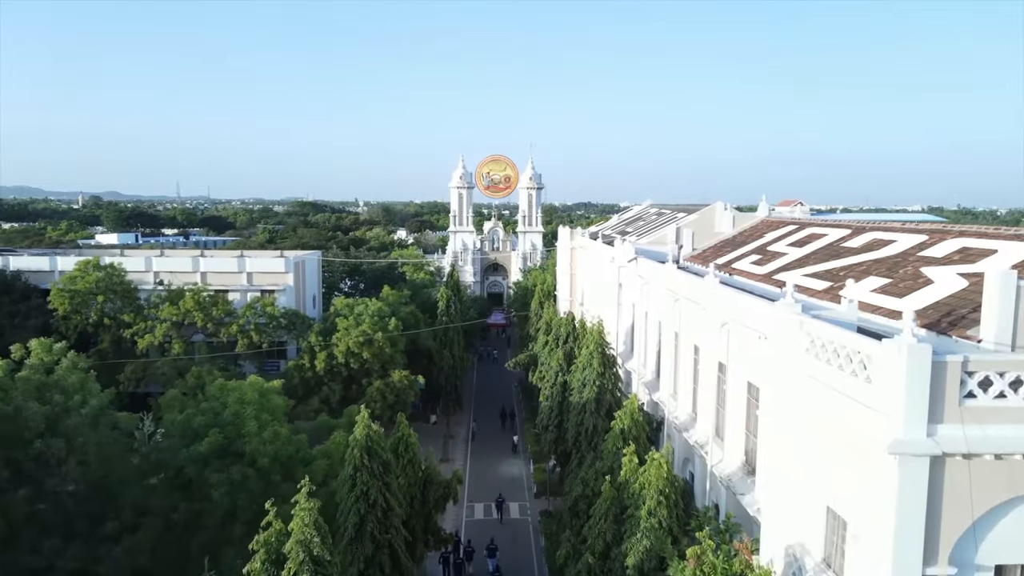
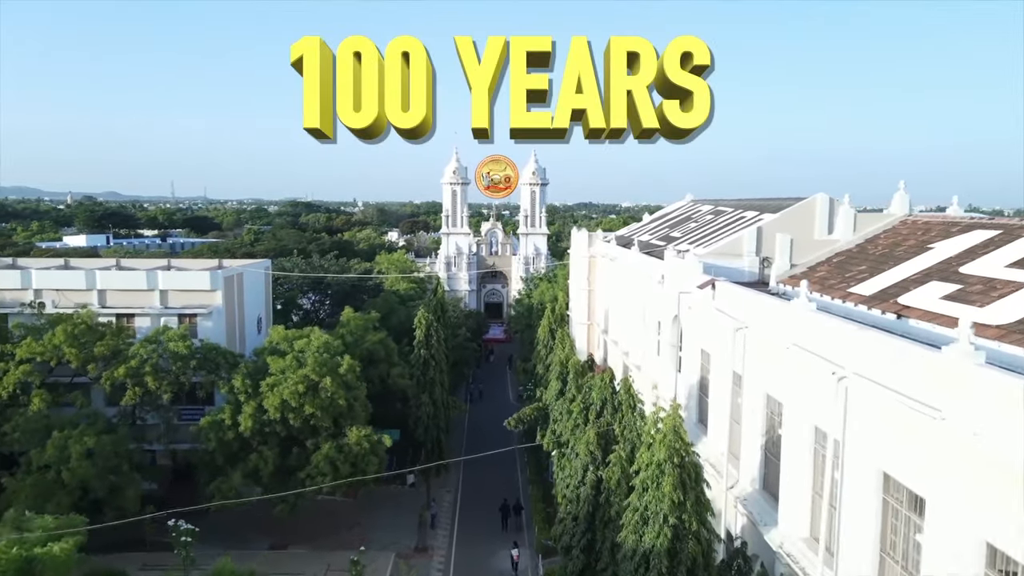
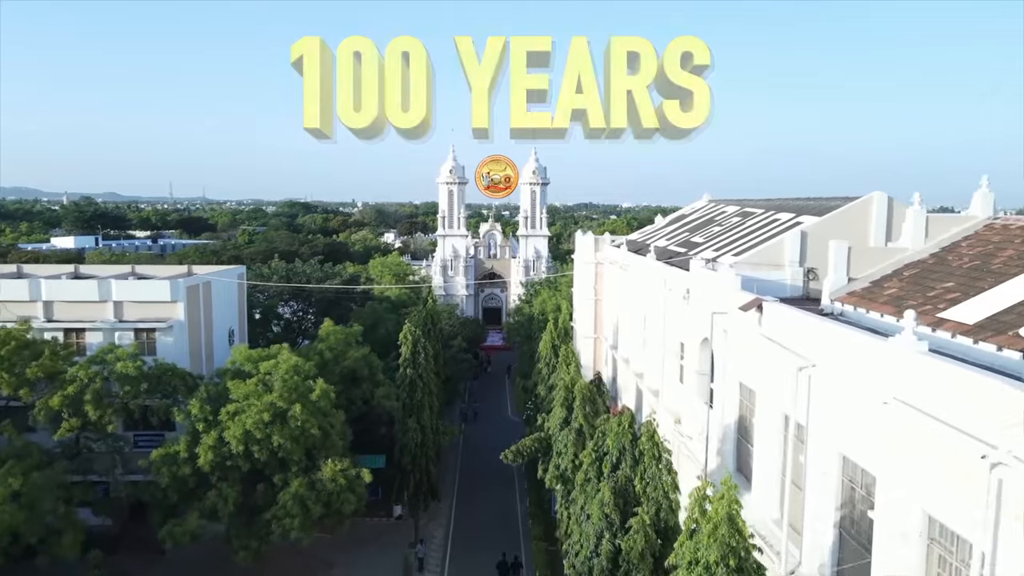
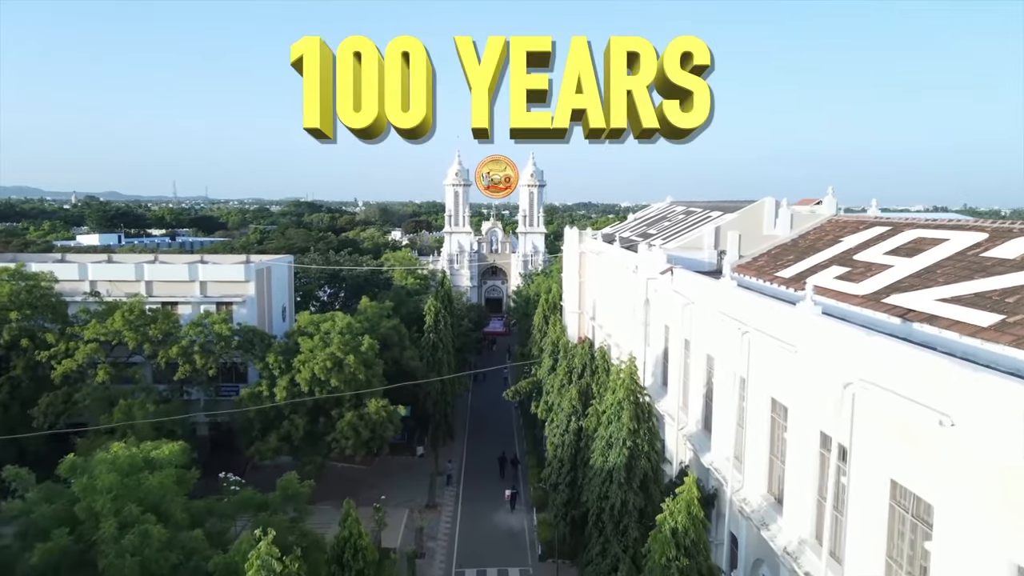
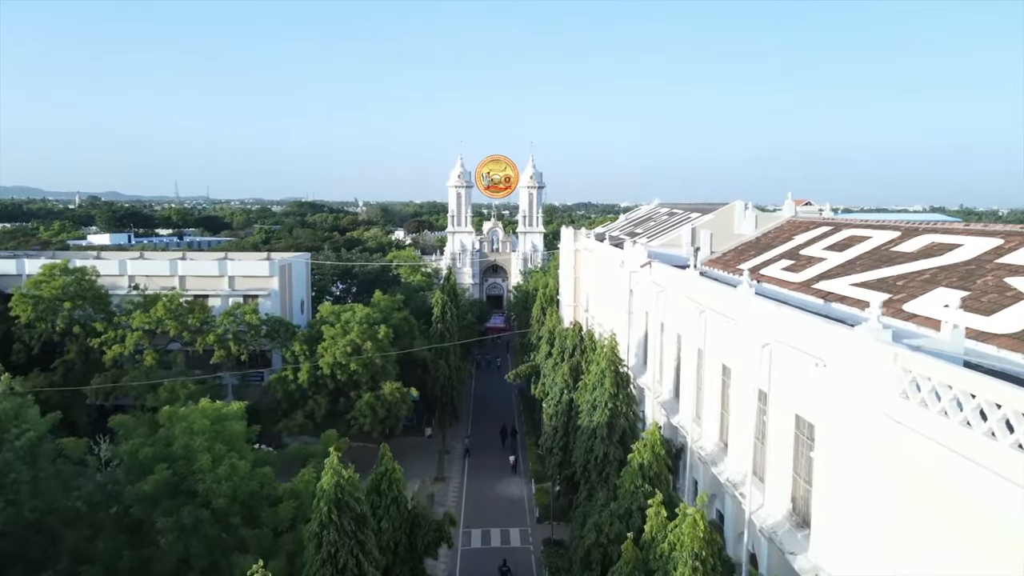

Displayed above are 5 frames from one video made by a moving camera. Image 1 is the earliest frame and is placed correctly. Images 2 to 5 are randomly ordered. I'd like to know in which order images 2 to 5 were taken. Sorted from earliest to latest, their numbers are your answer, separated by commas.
5, 4, 2, 3
